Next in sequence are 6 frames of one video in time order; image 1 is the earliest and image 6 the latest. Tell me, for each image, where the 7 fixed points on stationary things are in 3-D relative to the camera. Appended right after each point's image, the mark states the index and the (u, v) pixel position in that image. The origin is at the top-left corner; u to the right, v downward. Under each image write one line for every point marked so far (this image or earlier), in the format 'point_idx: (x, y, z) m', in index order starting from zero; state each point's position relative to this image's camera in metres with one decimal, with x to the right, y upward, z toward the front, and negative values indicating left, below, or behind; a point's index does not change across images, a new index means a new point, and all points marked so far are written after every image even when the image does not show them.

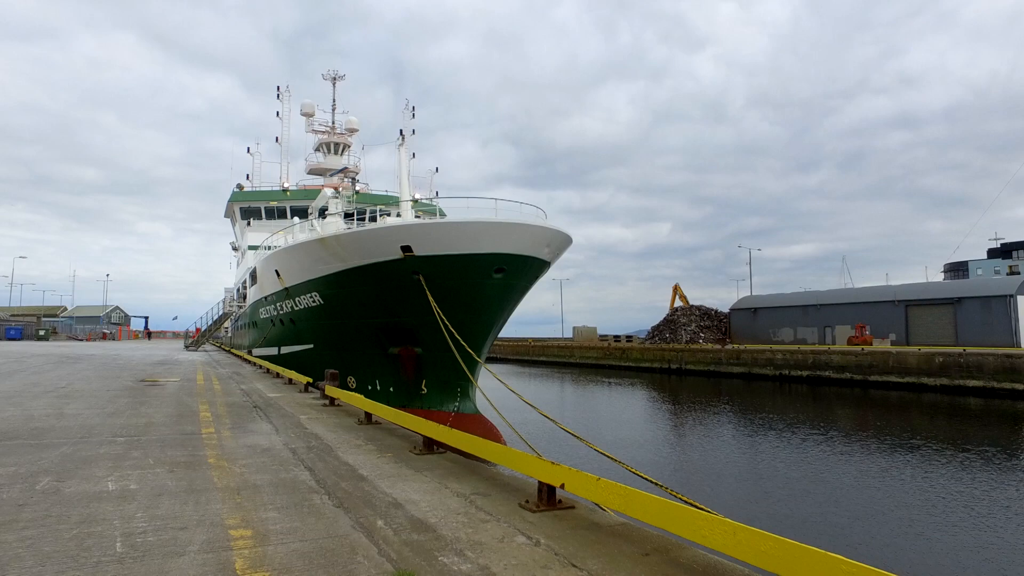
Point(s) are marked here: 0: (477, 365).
0: (-0.5, -1.1, +8.2) m
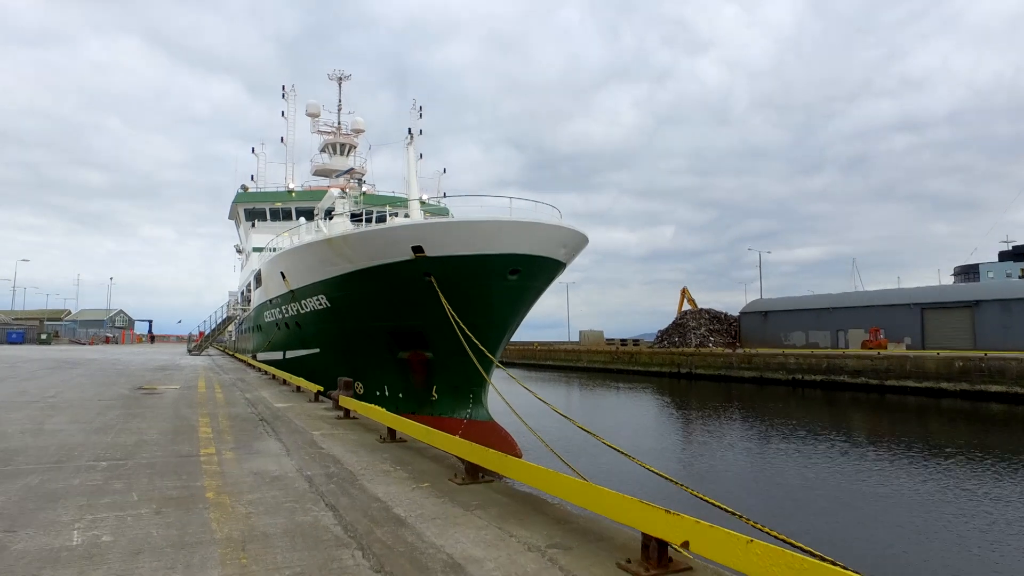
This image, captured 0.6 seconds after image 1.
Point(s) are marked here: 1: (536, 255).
0: (-0.3, -1.1, +7.9) m
1: (+0.3, +0.4, +7.4) m
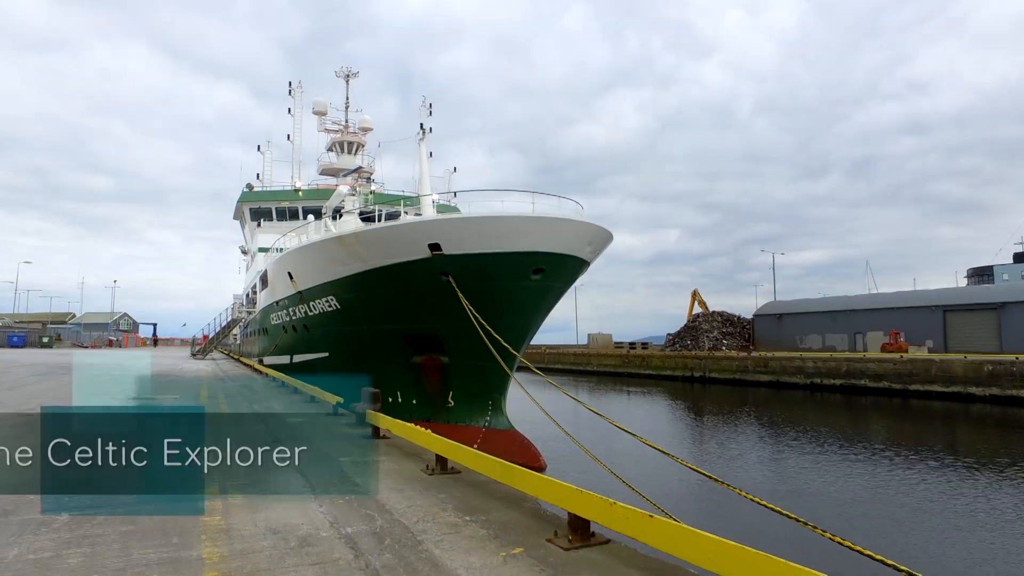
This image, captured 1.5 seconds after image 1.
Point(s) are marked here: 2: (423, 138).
0: (0.0, -1.1, +7.5) m
1: (+0.6, +0.4, +7.0) m
2: (-1.7, +2.9, +11.0) m
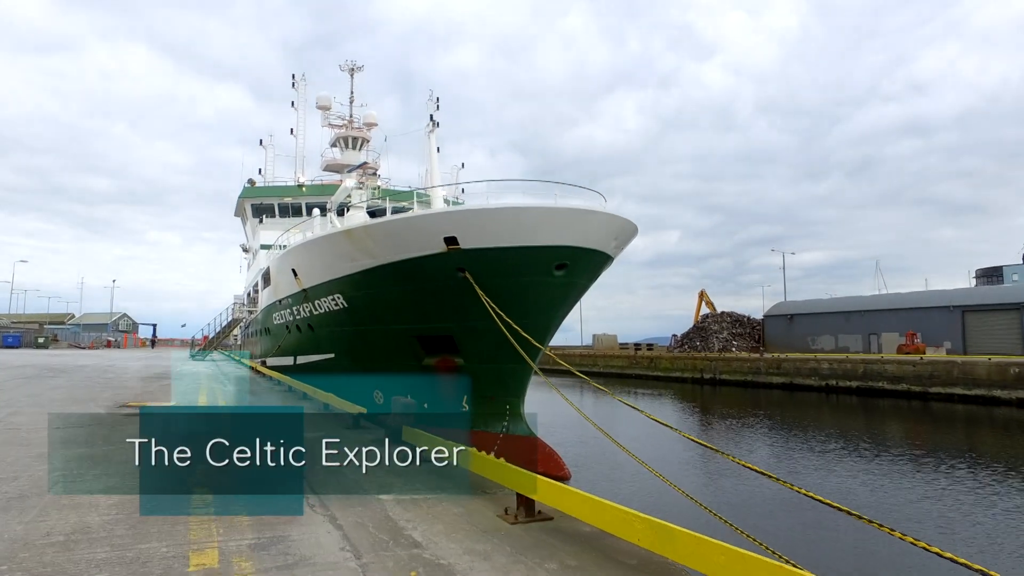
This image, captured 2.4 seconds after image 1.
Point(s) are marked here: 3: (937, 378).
0: (+0.2, -1.1, +7.0) m
1: (+0.8, +0.4, +6.5) m
2: (-1.5, +2.9, +10.6) m
3: (+12.1, -2.6, +16.4) m
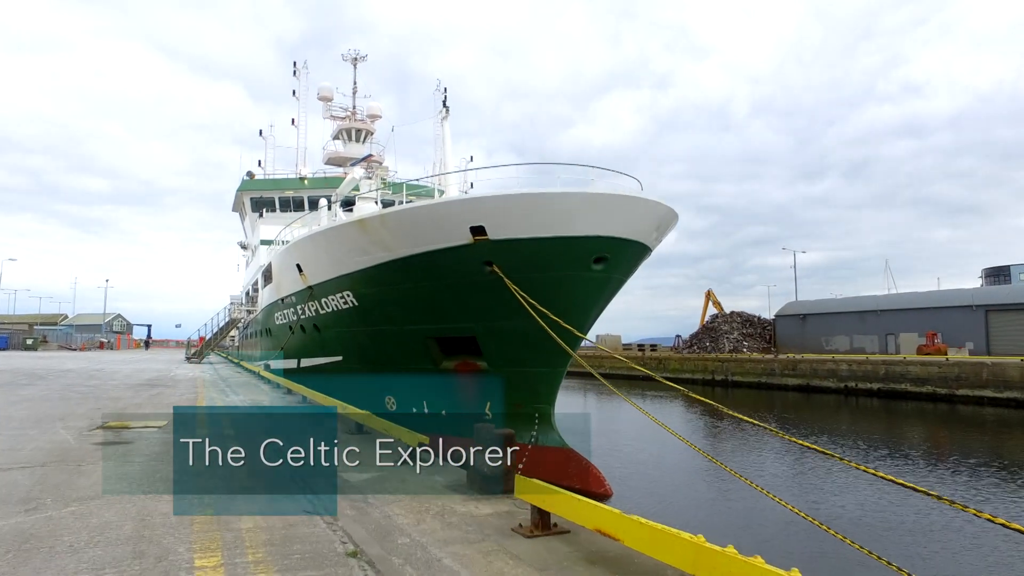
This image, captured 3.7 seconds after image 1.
0: (+0.5, -1.0, +6.4) m
1: (+1.2, +0.5, +5.9) m
2: (-1.2, +3.0, +9.9) m
3: (+12.4, -2.5, +15.8) m
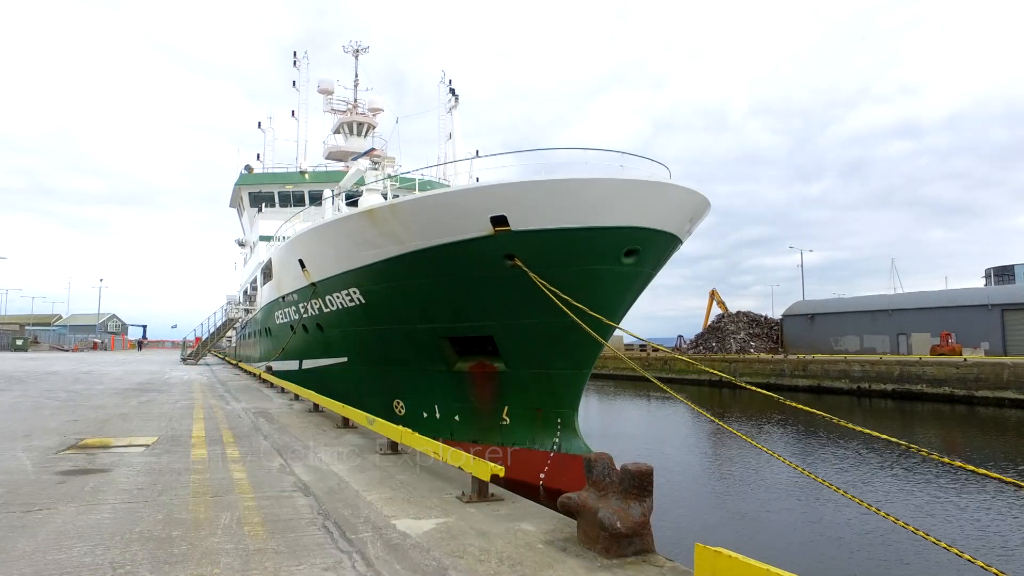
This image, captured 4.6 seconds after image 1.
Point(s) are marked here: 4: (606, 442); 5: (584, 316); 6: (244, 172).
0: (+0.7, -1.0, +6.0) m
1: (+1.4, +0.5, +5.5) m
2: (-1.0, +3.0, +9.5) m
3: (+12.5, -2.5, +15.4) m
4: (+2.2, -3.6, +13.6) m
5: (+0.7, -0.3, +5.6) m
6: (-6.0, +2.6, +12.8) m
